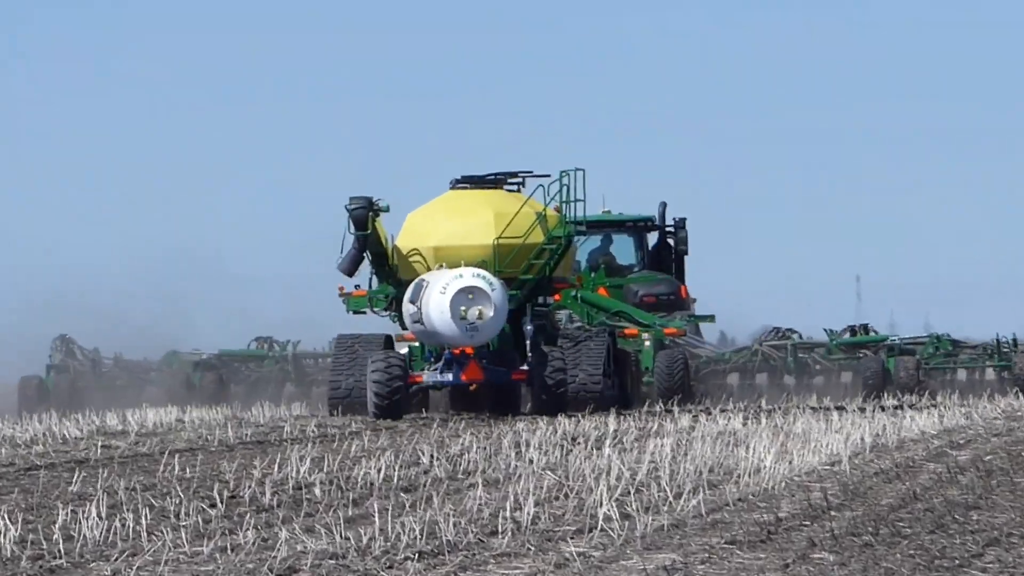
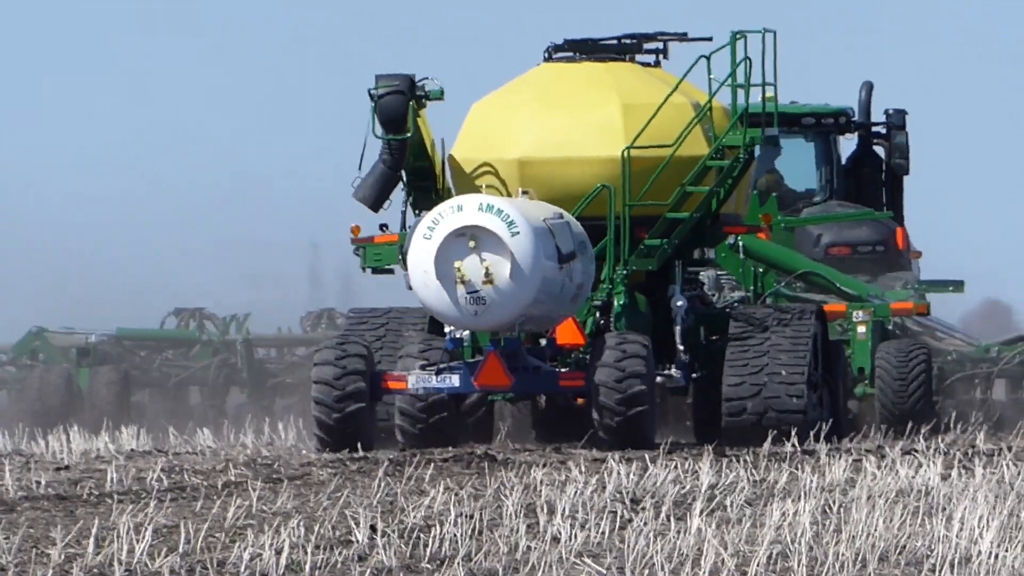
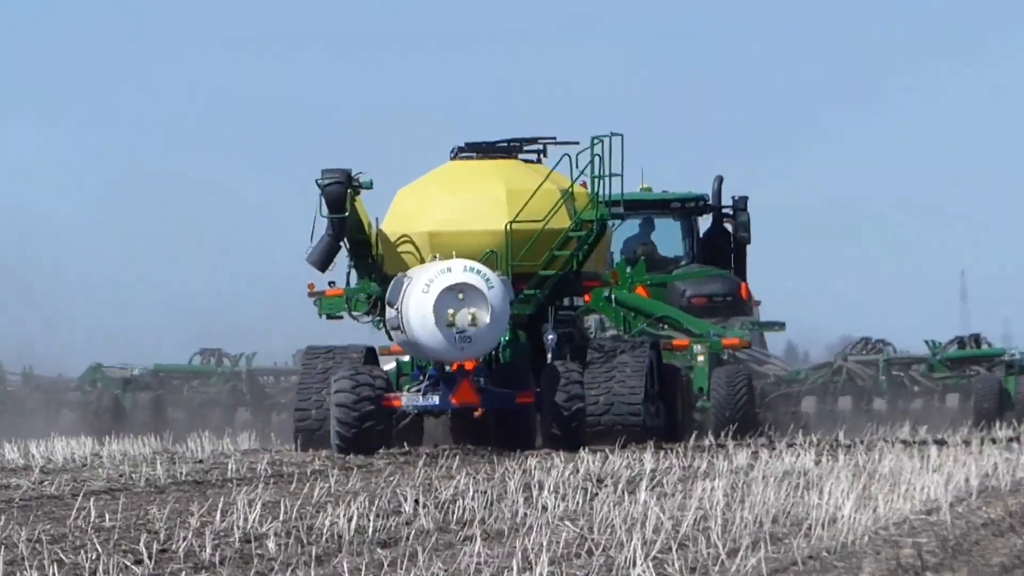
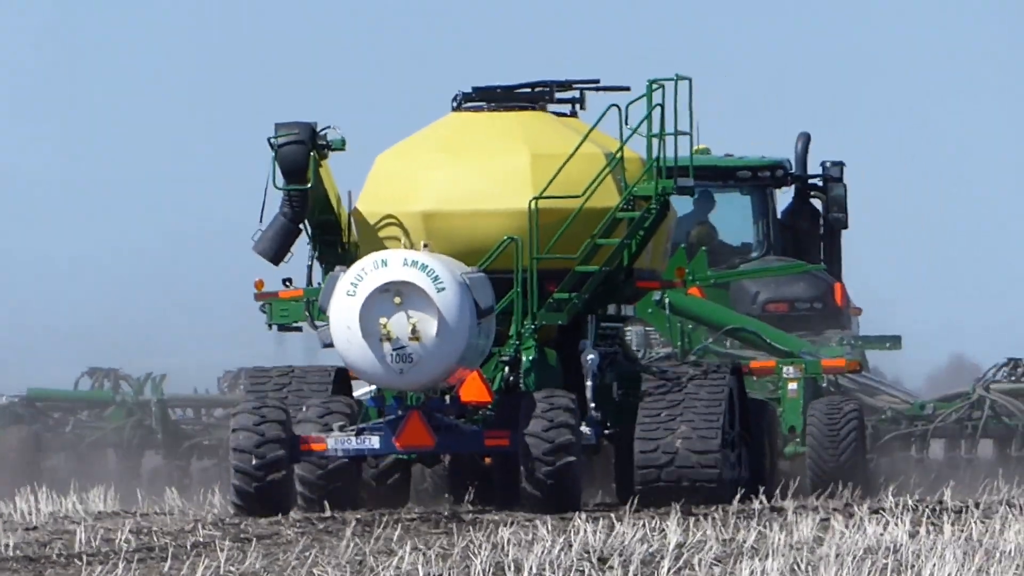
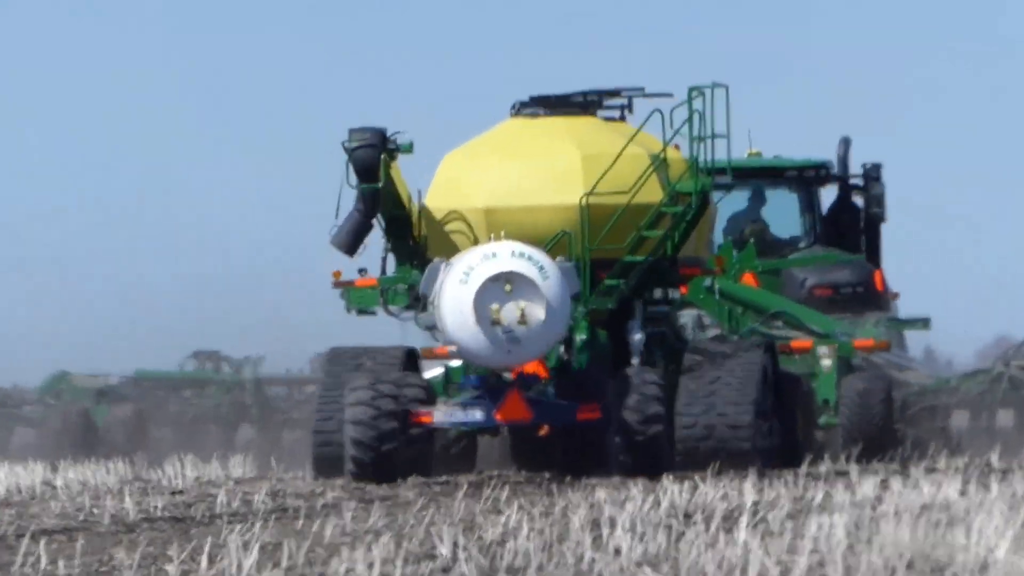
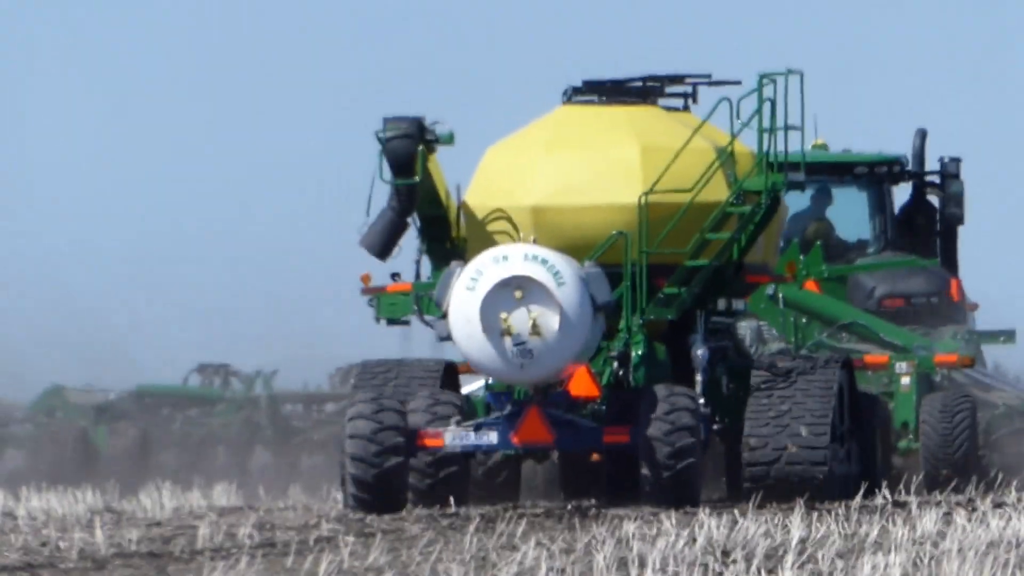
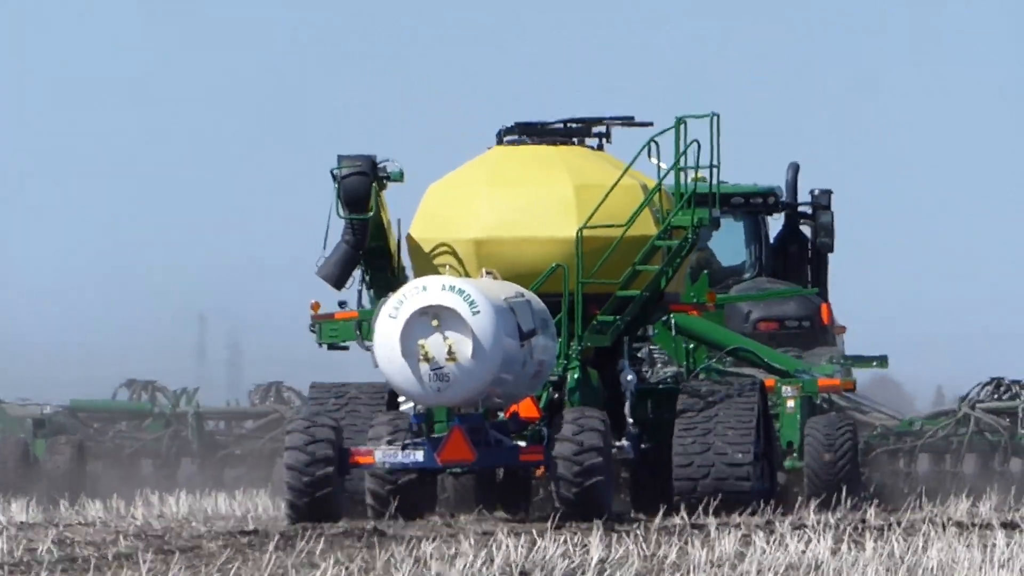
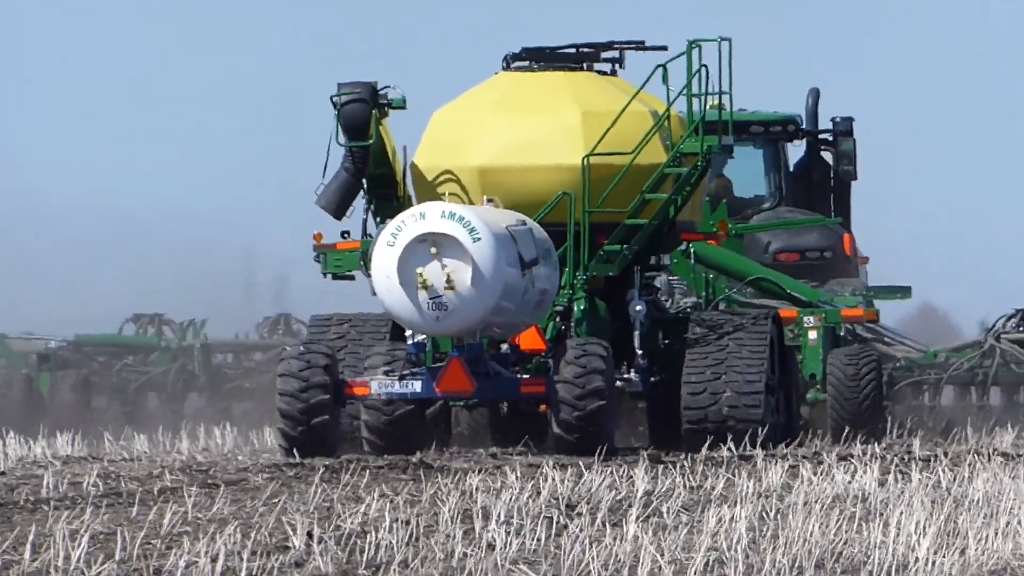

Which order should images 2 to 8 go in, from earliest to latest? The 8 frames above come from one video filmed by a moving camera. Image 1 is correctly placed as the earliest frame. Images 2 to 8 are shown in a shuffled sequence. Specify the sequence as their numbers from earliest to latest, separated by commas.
3, 5, 6, 4, 2, 8, 7
